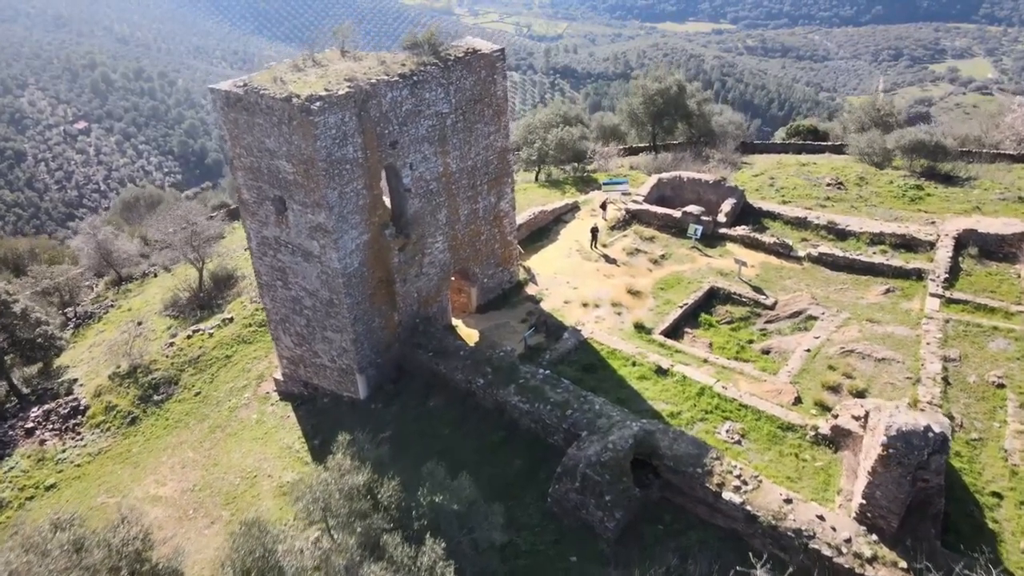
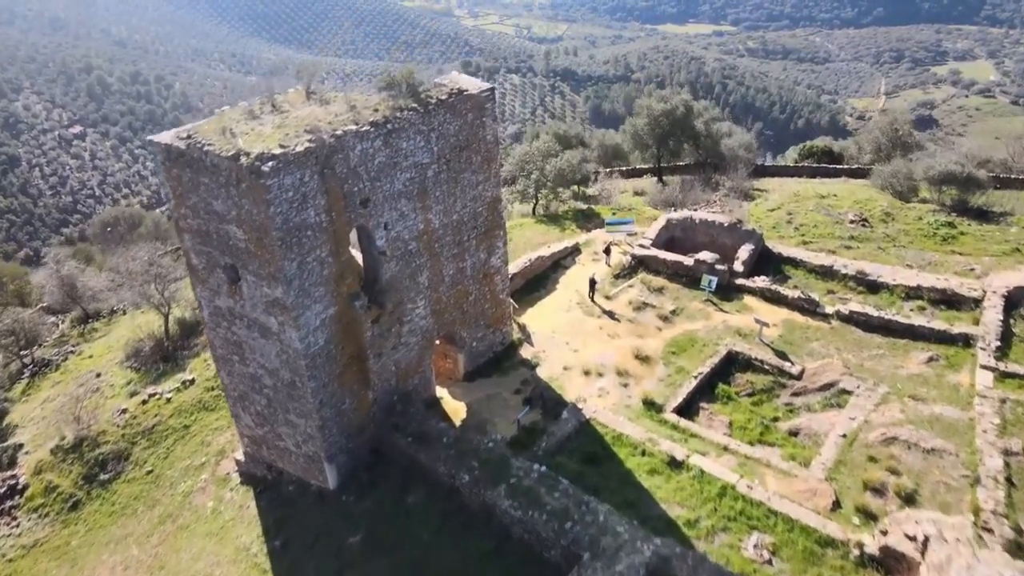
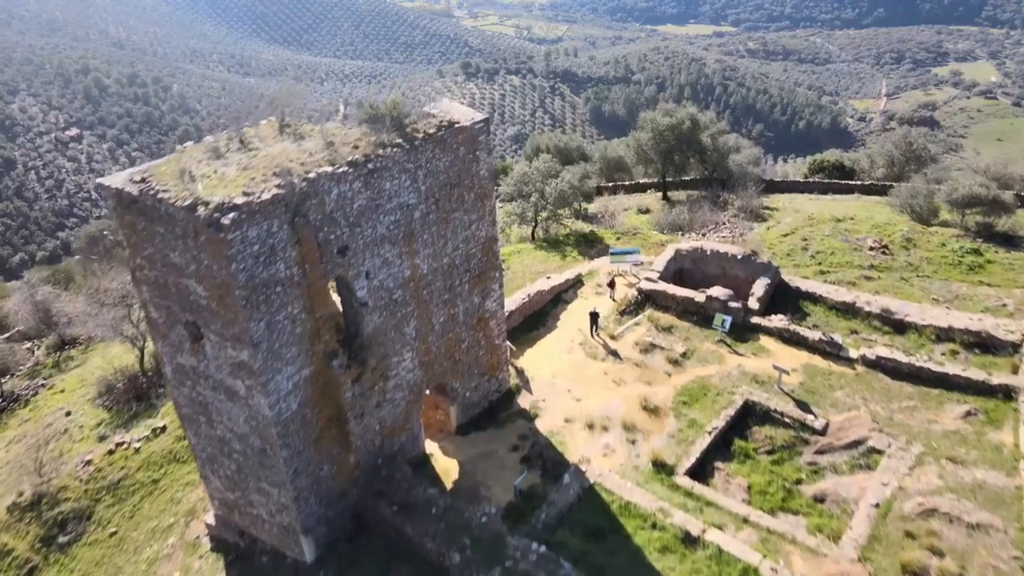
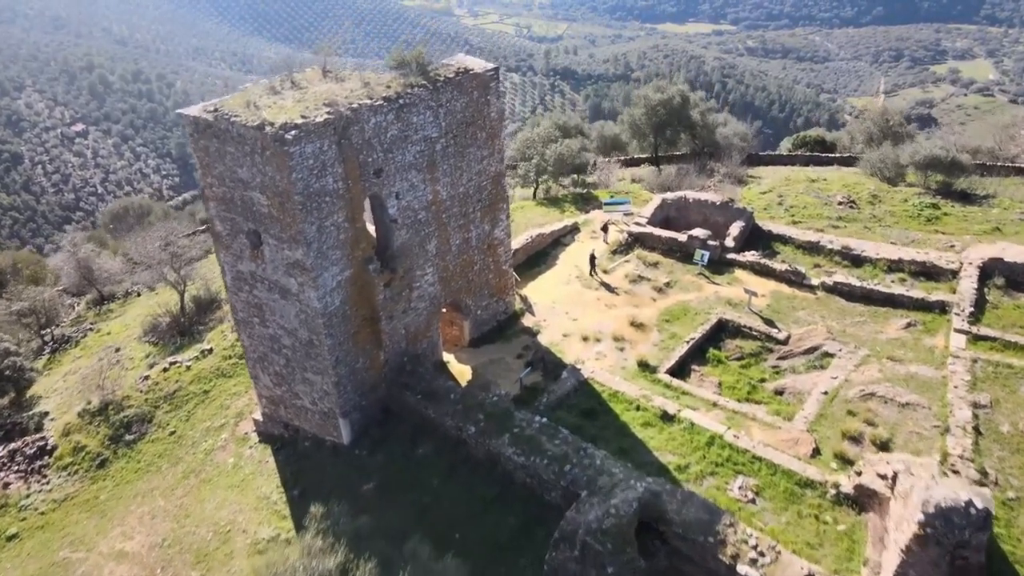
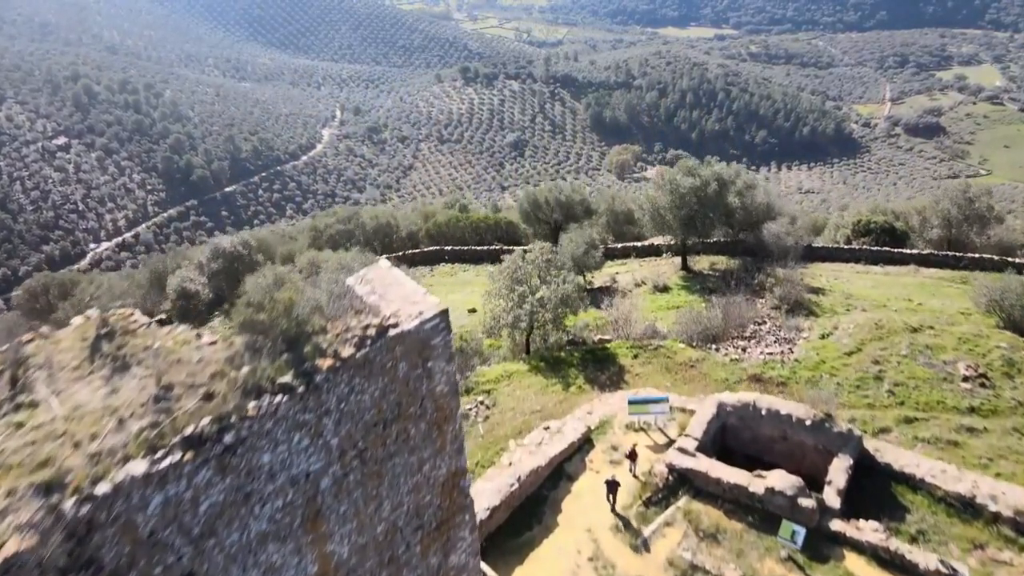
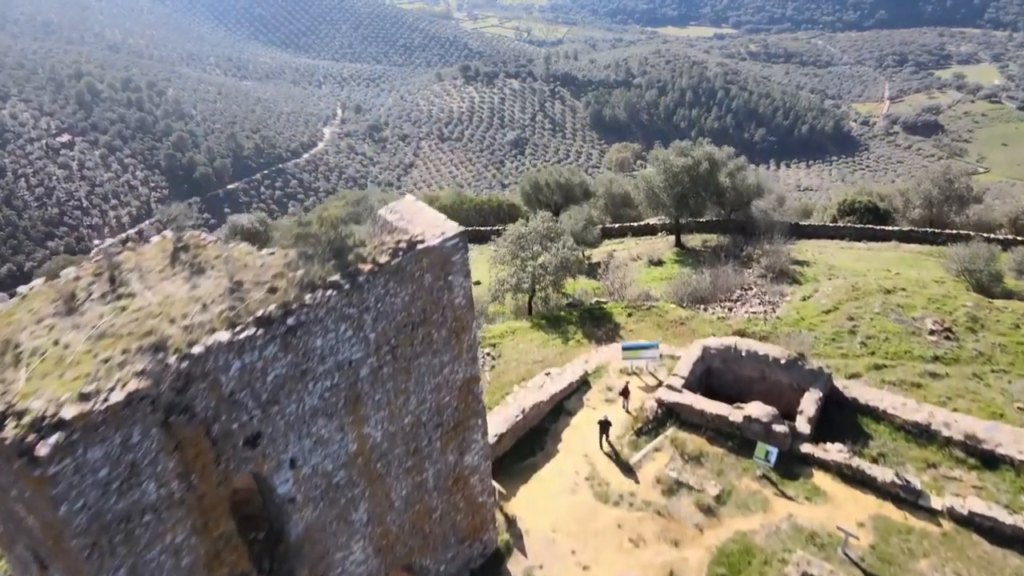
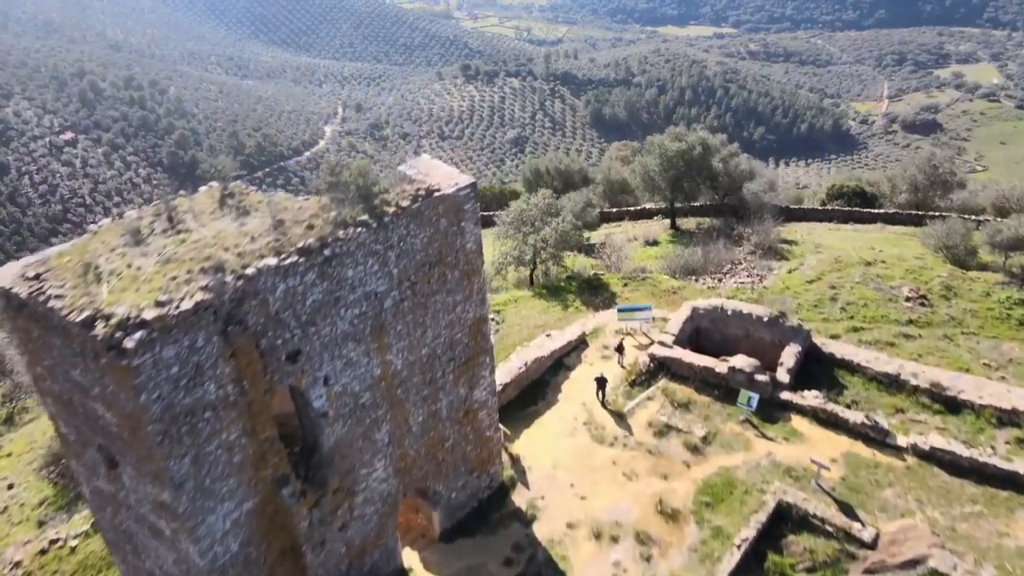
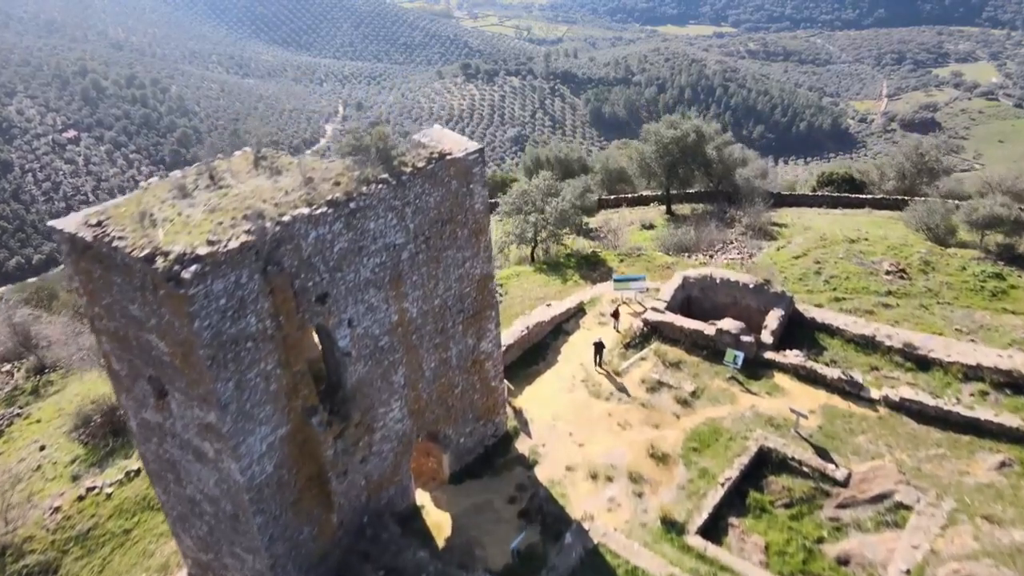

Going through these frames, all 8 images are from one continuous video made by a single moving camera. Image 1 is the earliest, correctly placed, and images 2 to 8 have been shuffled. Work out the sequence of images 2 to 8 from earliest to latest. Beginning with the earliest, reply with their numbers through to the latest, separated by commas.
4, 2, 3, 8, 7, 6, 5
